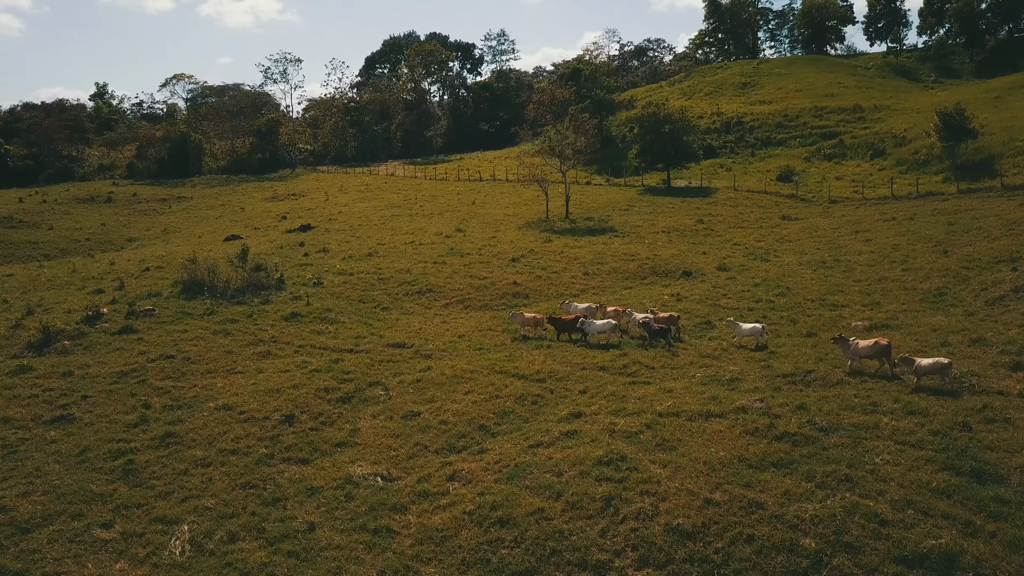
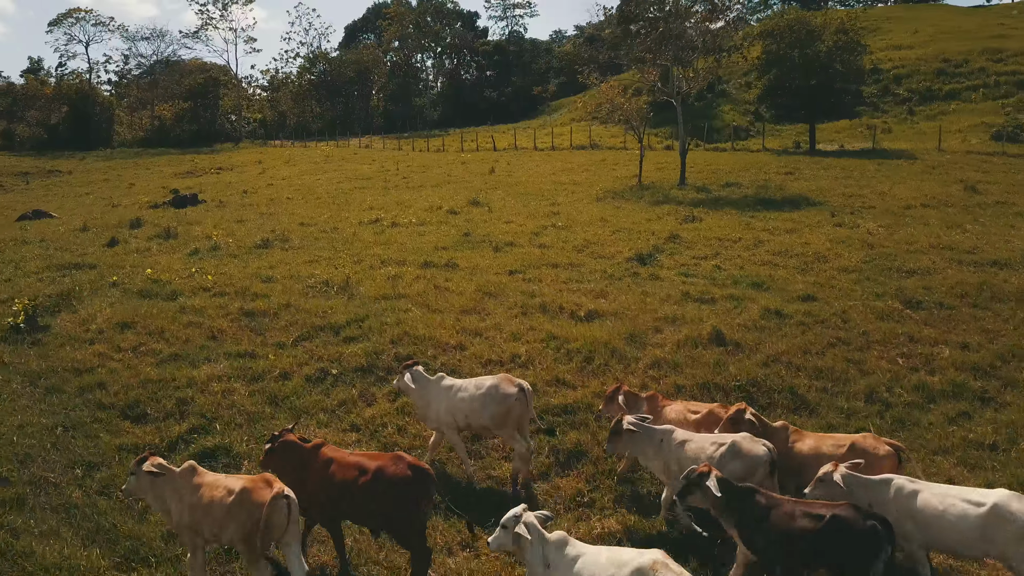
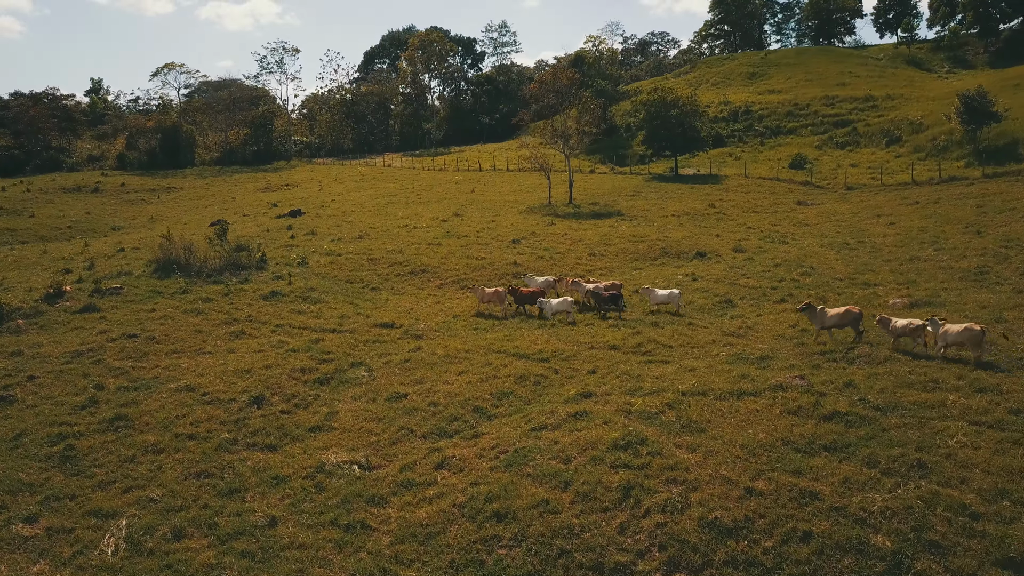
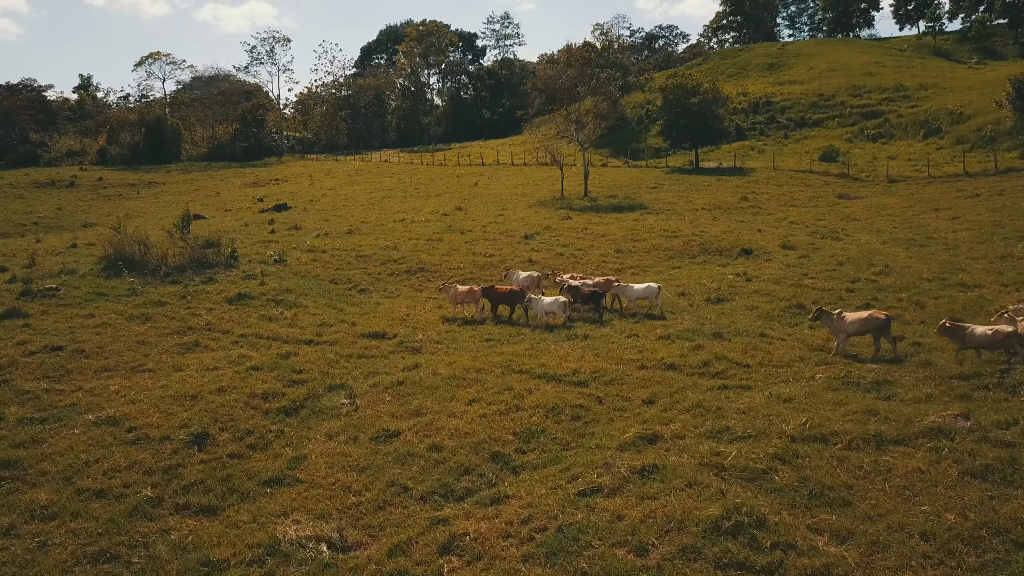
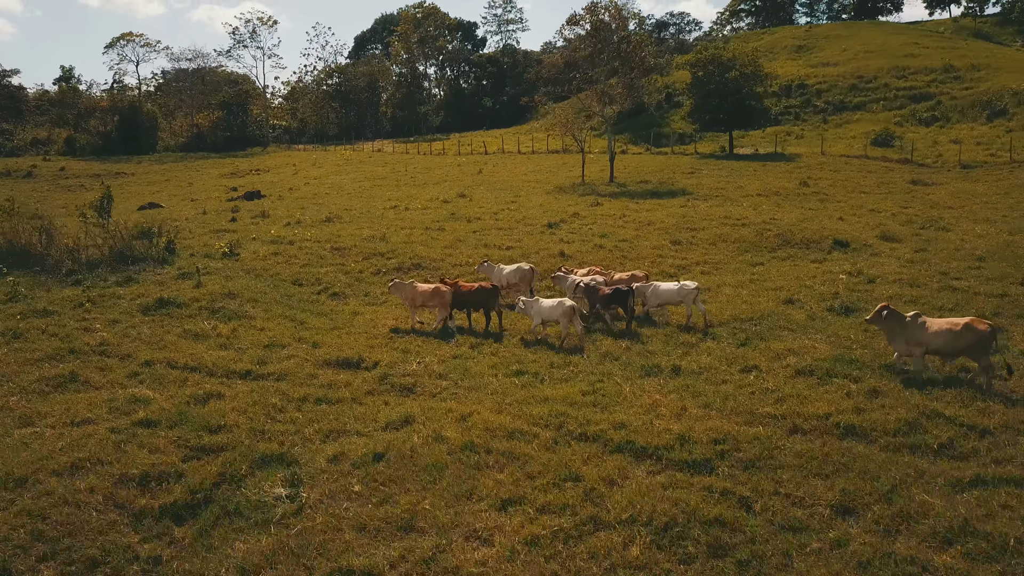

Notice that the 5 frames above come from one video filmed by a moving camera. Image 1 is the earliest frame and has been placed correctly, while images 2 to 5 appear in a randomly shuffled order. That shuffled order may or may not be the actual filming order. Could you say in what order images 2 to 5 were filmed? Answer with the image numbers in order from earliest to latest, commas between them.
3, 4, 5, 2
